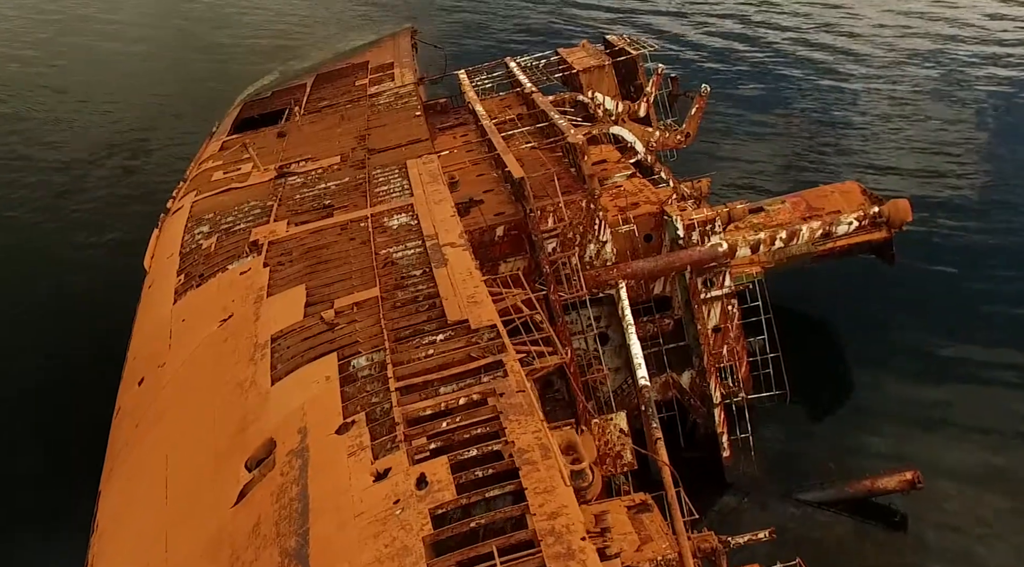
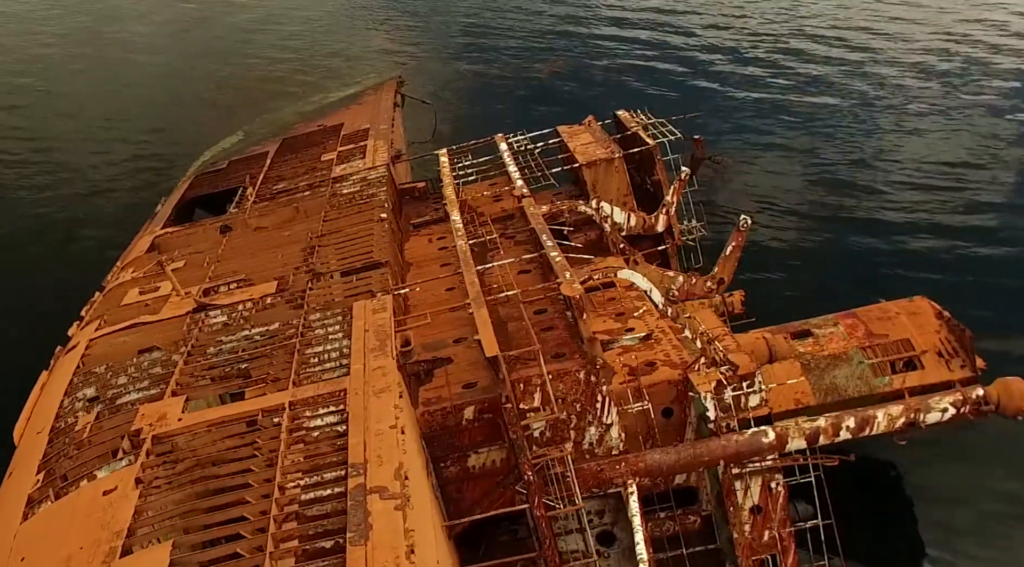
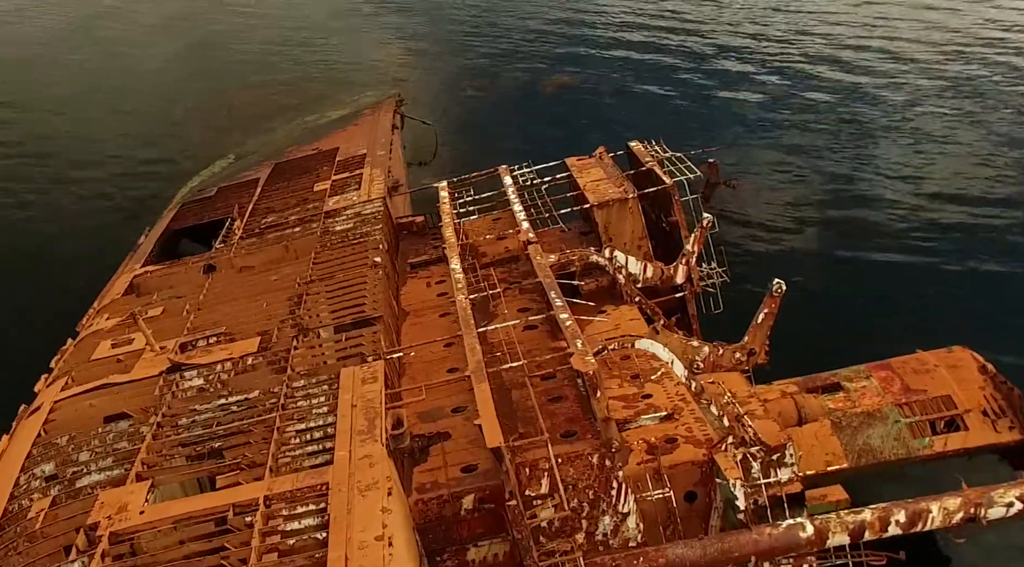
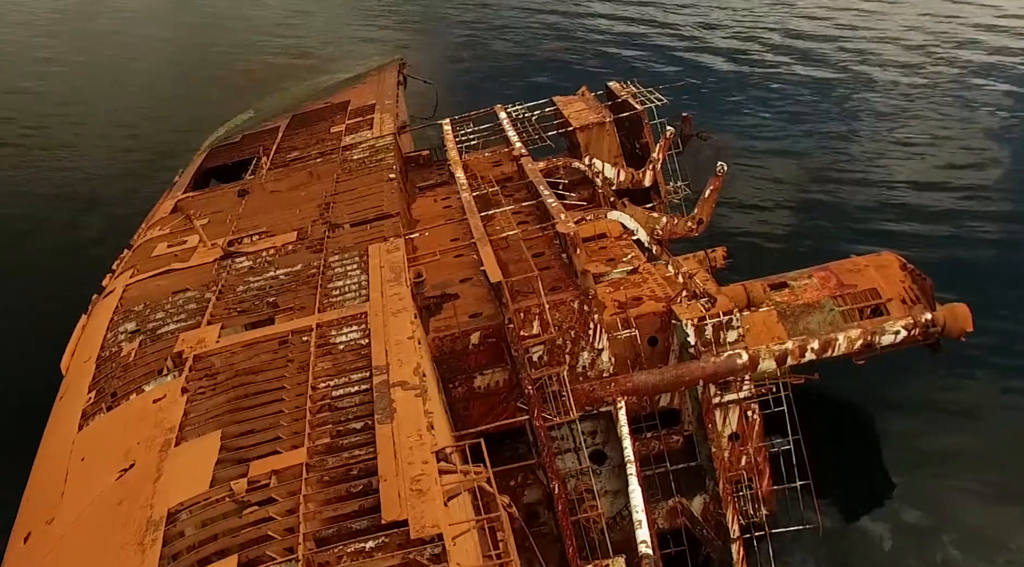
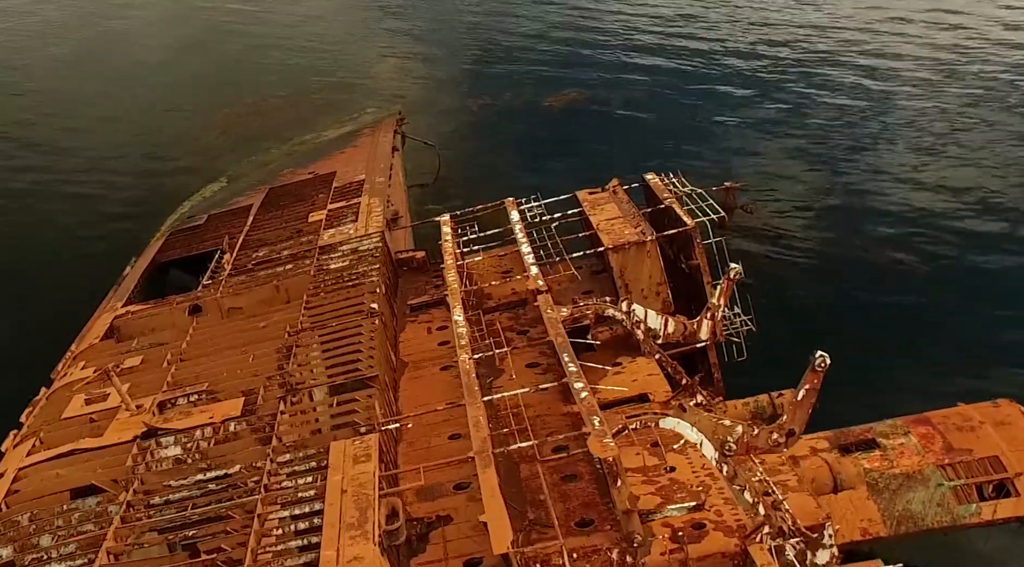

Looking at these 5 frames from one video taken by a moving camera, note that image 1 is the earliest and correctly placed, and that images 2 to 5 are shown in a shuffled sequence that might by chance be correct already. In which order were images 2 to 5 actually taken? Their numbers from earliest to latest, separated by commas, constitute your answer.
4, 2, 3, 5
